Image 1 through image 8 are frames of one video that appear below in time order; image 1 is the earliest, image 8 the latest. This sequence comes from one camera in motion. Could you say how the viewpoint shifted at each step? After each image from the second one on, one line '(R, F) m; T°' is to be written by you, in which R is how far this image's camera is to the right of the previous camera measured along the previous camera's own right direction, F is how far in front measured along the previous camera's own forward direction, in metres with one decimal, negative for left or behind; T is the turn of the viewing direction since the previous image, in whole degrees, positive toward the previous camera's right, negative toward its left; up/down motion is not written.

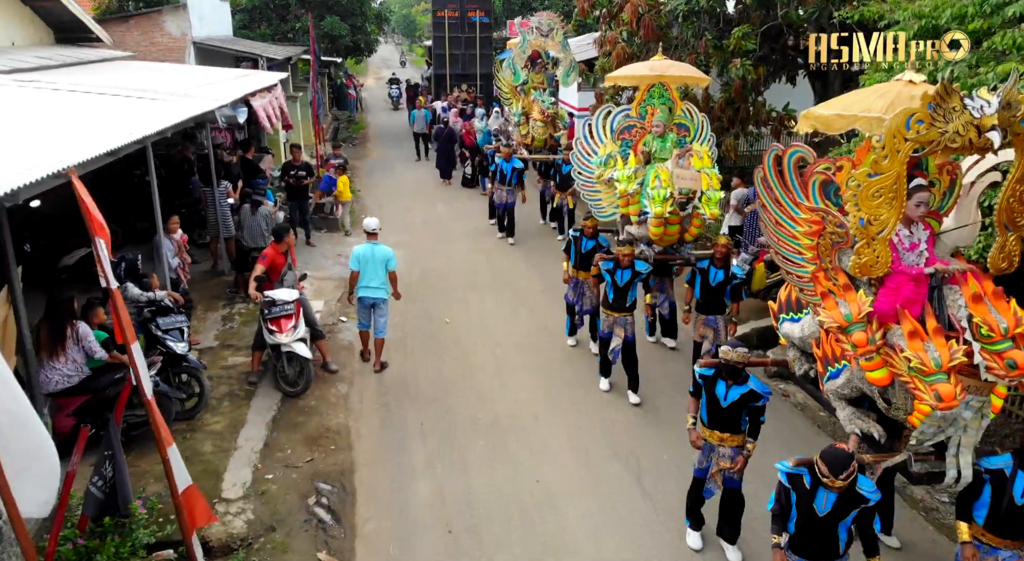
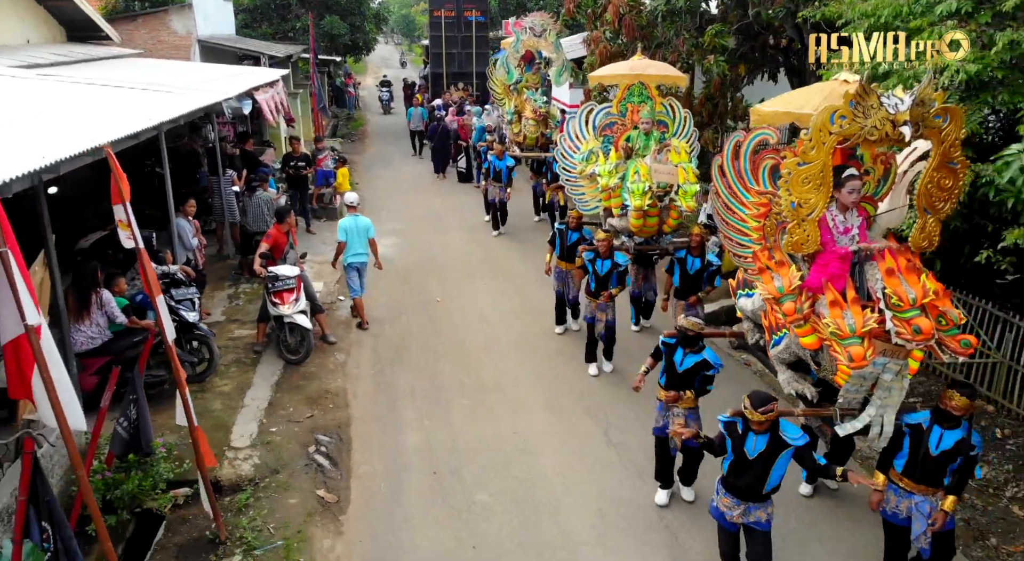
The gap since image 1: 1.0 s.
(+0.1, -0.5) m; 0°
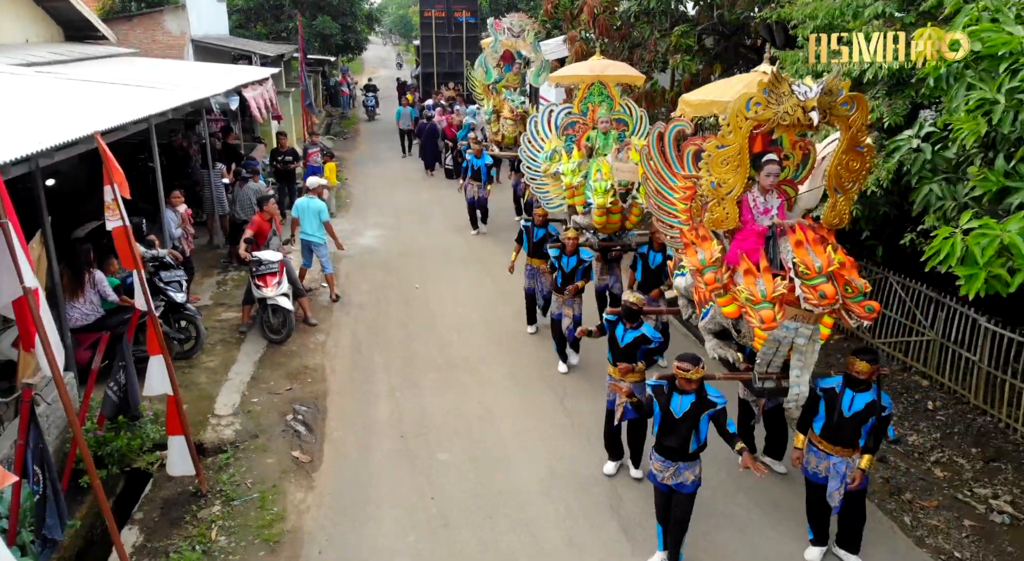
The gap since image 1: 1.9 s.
(+0.3, -0.4) m; 0°
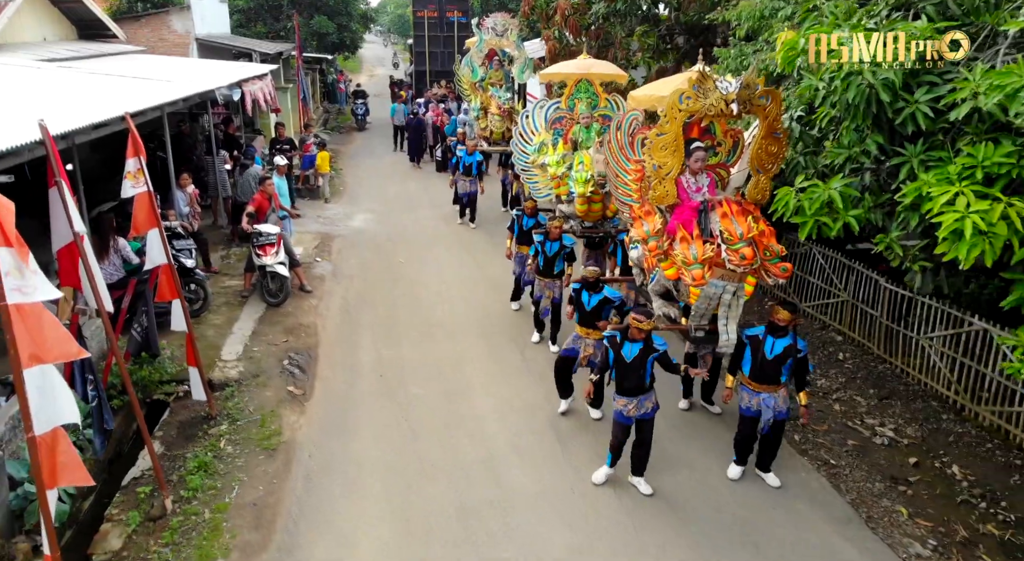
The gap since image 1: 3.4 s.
(+0.3, -0.9) m; 0°
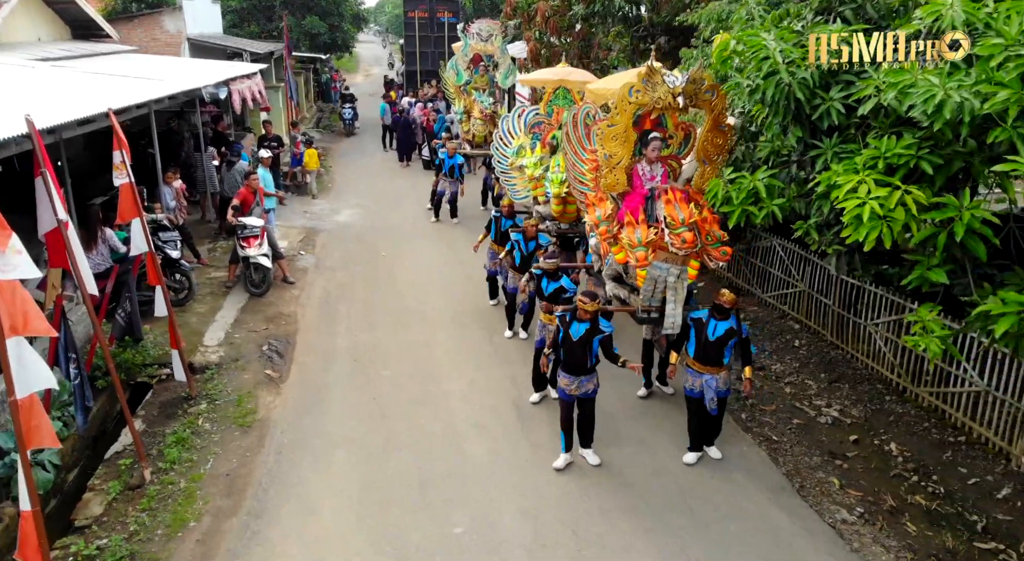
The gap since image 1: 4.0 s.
(+0.3, -0.3) m; 0°
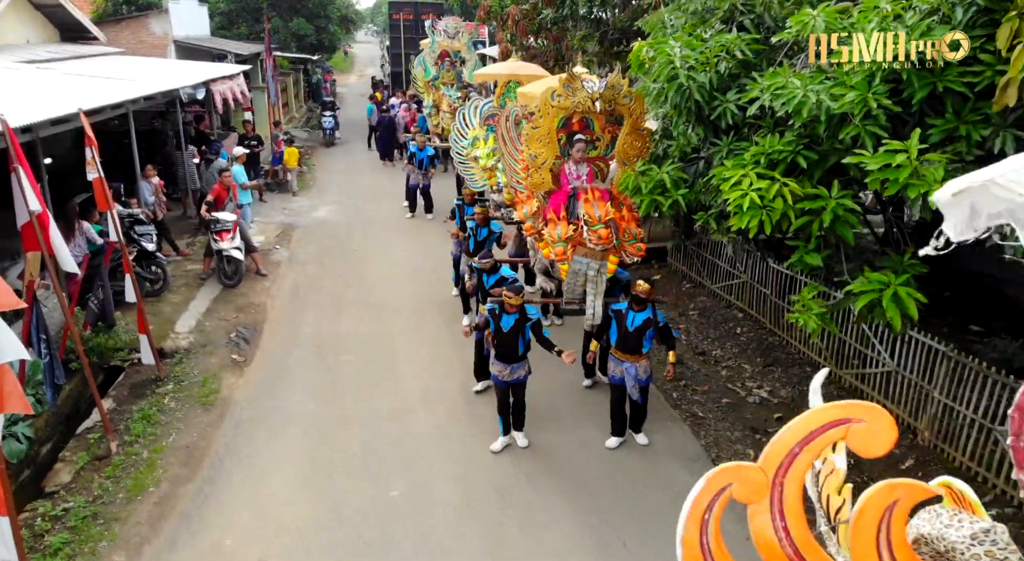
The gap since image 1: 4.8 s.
(+0.5, -0.4) m; 0°
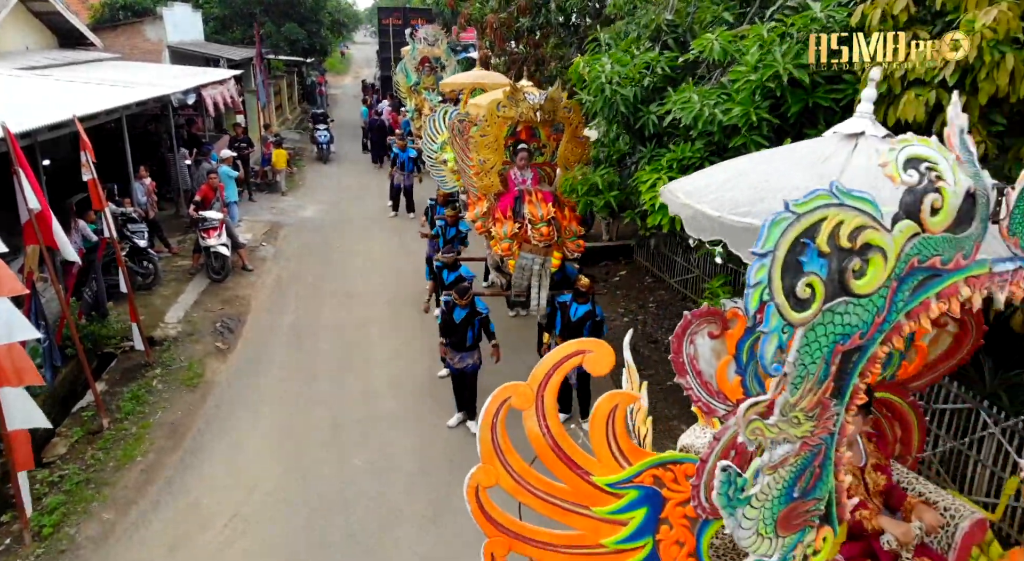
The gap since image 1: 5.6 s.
(+0.4, -0.5) m; 0°
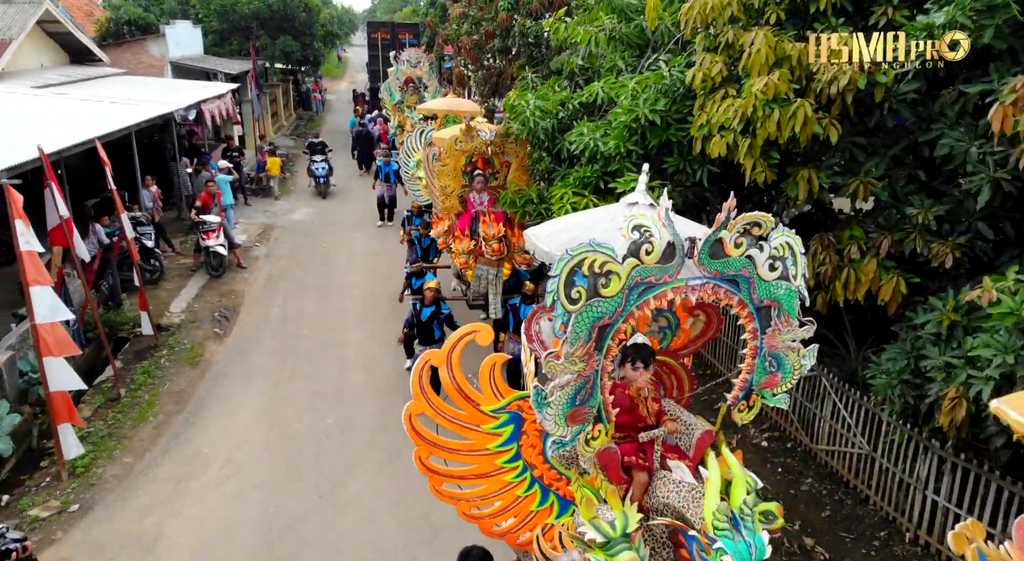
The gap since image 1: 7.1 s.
(+0.5, -1.2) m; 0°
